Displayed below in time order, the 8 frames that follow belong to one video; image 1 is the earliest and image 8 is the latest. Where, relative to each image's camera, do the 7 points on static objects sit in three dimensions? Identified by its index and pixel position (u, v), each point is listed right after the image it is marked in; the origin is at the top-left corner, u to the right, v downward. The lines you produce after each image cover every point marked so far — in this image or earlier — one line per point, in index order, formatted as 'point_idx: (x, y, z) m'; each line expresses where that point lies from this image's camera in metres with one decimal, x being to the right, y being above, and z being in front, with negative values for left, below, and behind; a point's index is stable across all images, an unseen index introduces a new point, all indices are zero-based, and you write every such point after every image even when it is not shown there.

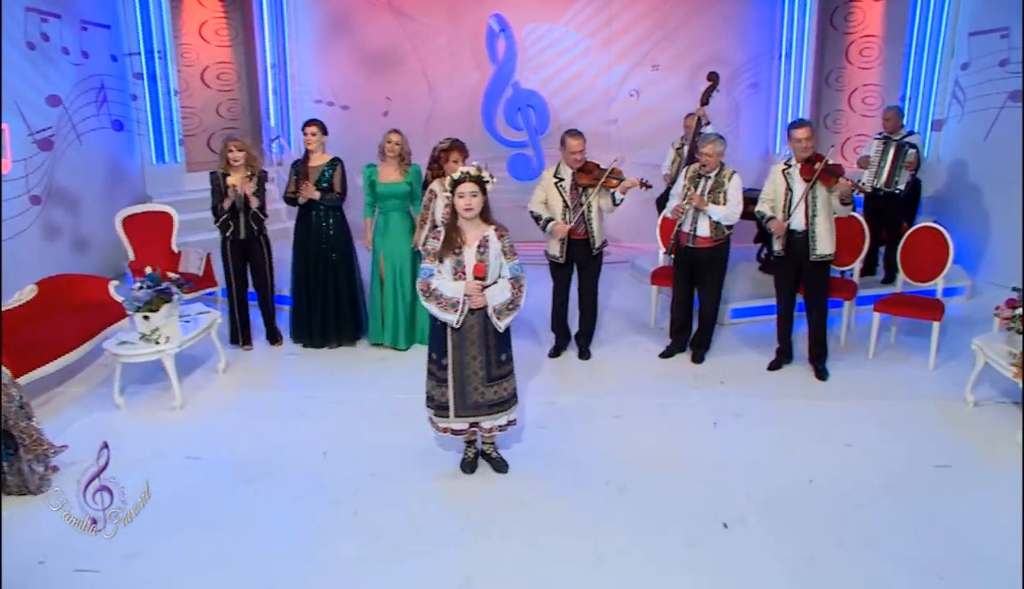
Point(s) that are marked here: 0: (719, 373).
0: (+0.9, -0.3, +5.4) m
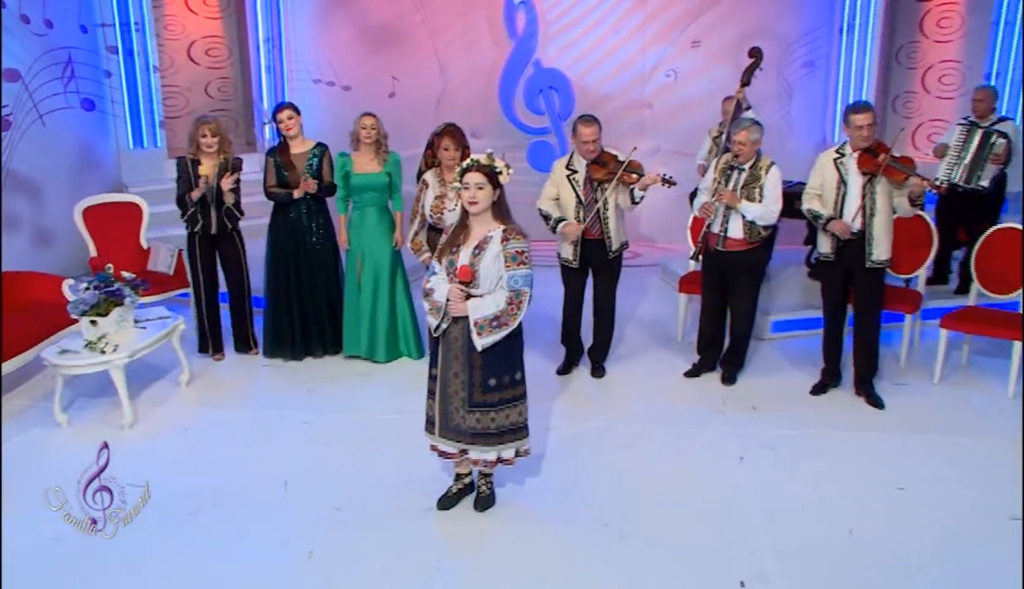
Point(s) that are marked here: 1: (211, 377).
0: (+0.9, -0.4, +4.7) m
1: (-1.1, -0.3, +4.6) m
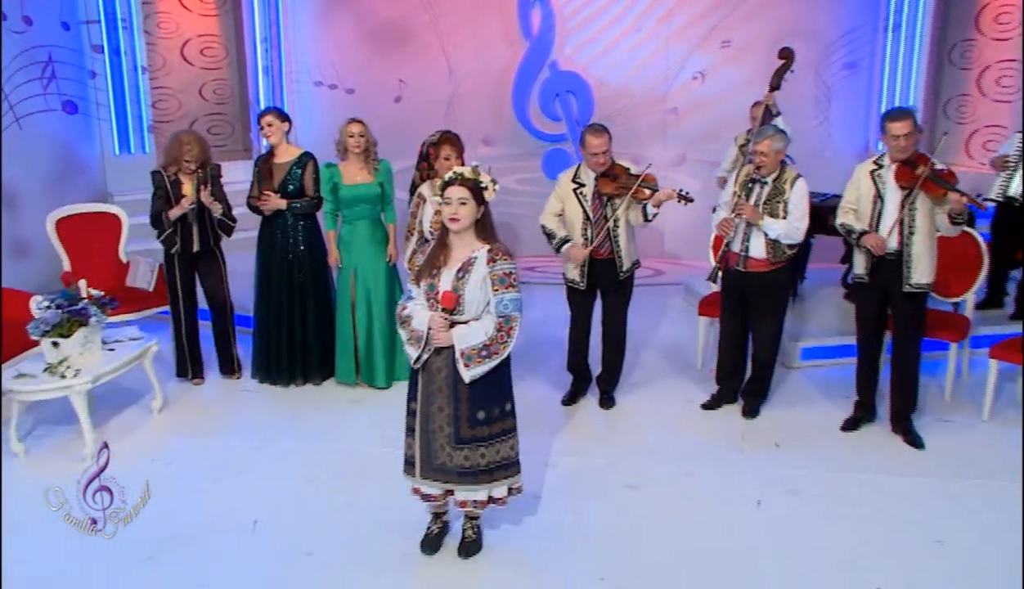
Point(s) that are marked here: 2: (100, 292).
0: (+0.9, -0.5, +4.2) m
1: (-1.1, -0.4, +4.3) m
2: (-1.3, 0.0, +4.0) m
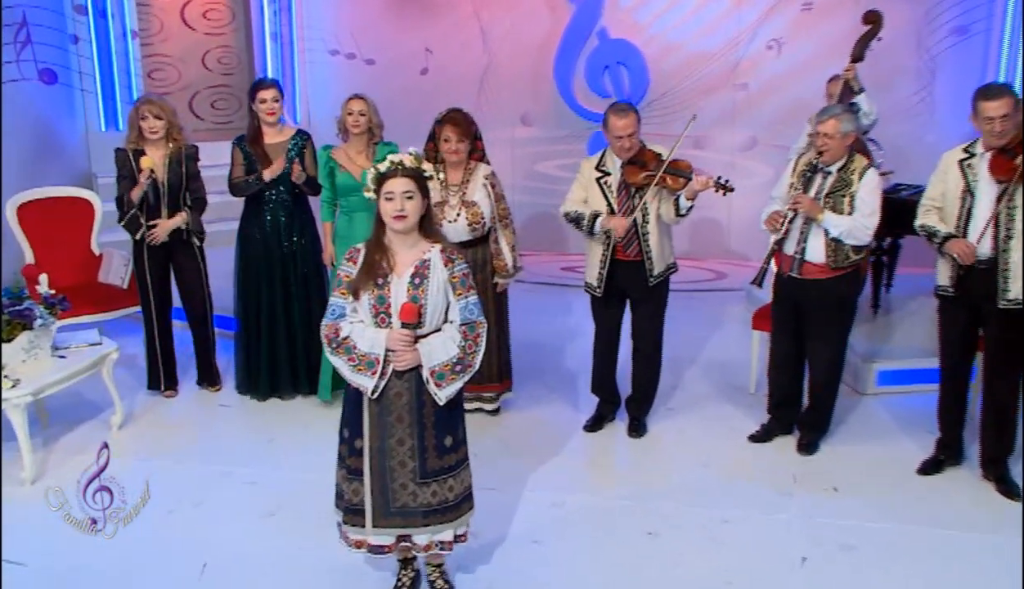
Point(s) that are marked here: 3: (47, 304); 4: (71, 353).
0: (+0.9, -0.5, +3.5) m
1: (-1.0, -0.4, +3.7) m
2: (-1.2, 0.0, +3.4) m
3: (-1.3, 0.0, +3.6) m
4: (-1.2, -0.2, +3.5) m
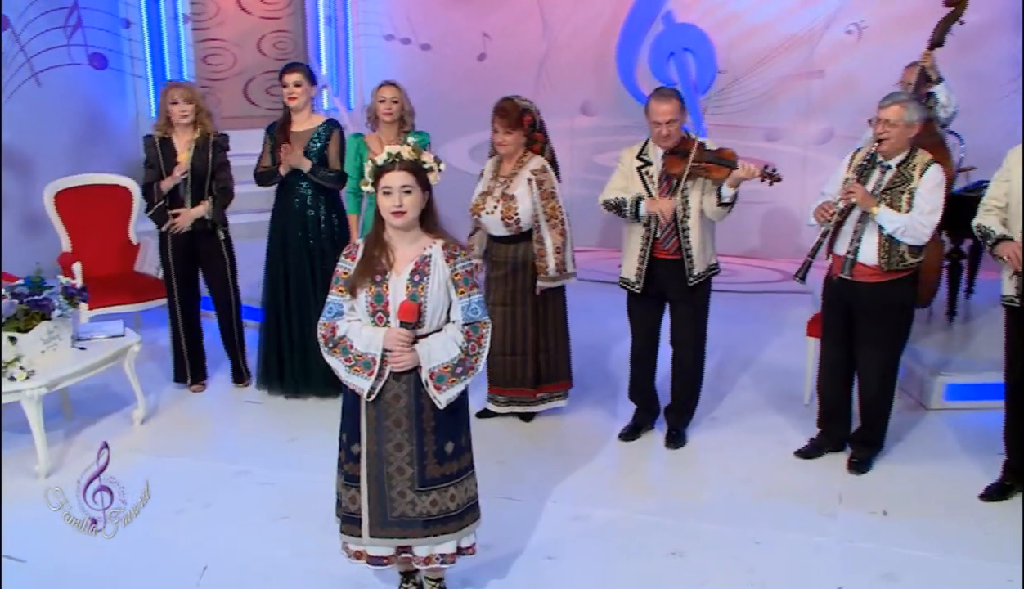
0: (+1.0, -0.5, +3.2) m
1: (-1.0, -0.3, +3.6) m
2: (-1.2, 0.0, +3.4) m
3: (-1.2, 0.0, +3.5) m
4: (-1.2, -0.1, +3.5) m
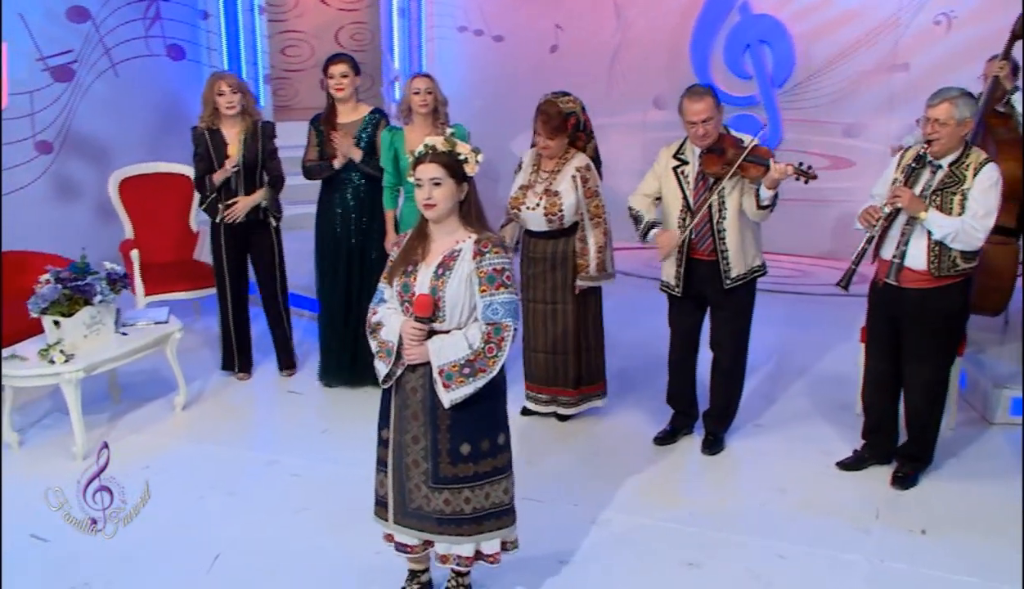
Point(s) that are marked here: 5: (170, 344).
0: (+1.0, -0.5, +3.1) m
1: (-0.8, -0.3, +3.7) m
2: (-1.1, +0.1, +3.4) m
3: (-1.1, 0.0, +3.6) m
4: (-1.1, -0.1, +3.5) m
5: (-1.0, -0.1, +3.6) m
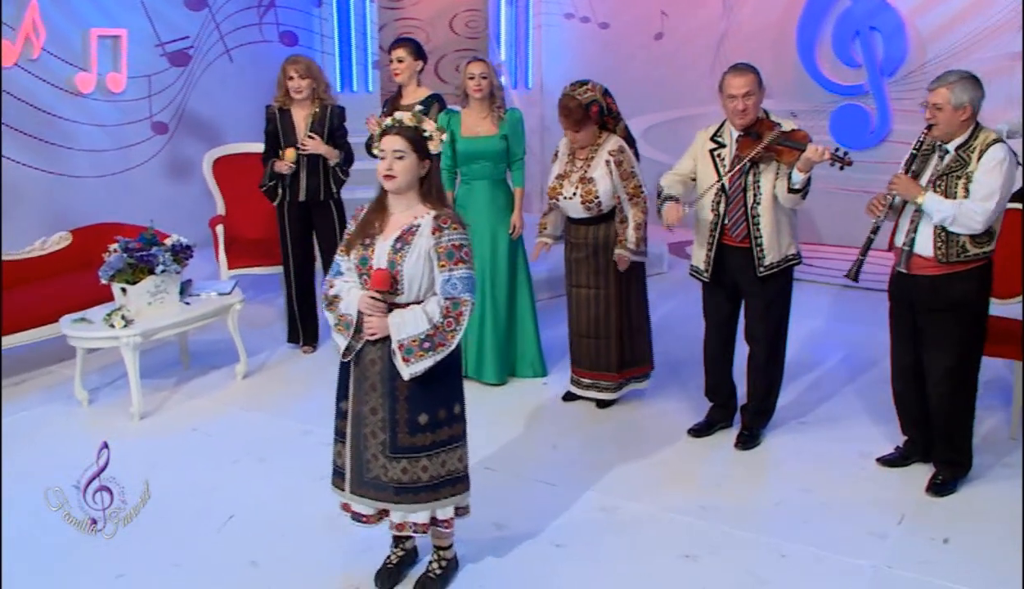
0: (+1.0, -0.5, +2.9) m
1: (-0.7, -0.2, +3.8) m
2: (-0.9, +0.2, +3.6) m
3: (-0.9, +0.1, +3.8) m
4: (-0.9, 0.0, +3.7) m
5: (-0.8, -0.1, +3.7) m
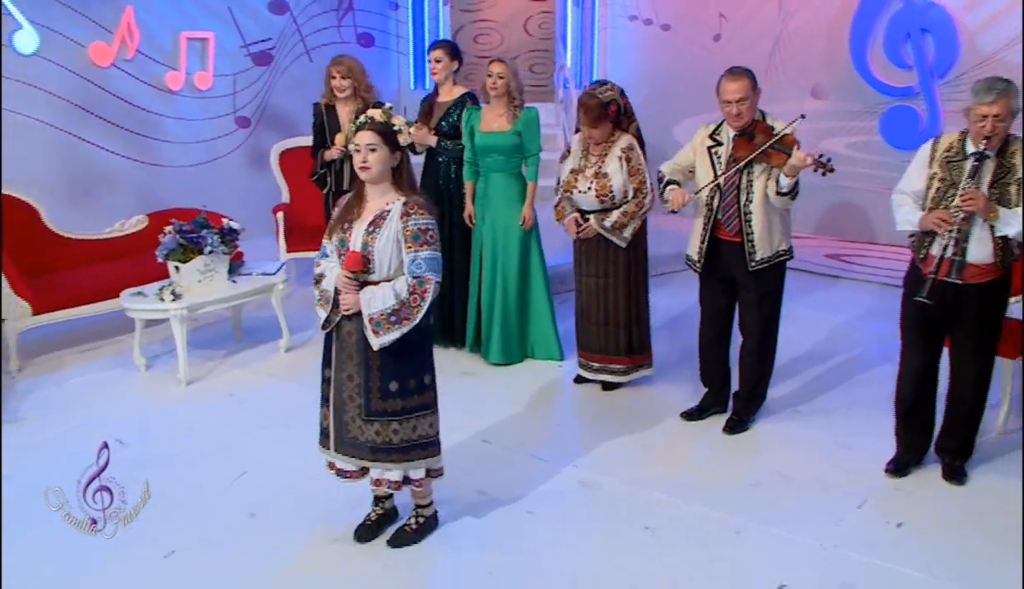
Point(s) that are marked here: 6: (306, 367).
0: (+1.0, -0.5, +2.9) m
1: (-0.6, -0.2, +4.1) m
2: (-0.9, +0.2, +3.9) m
3: (-0.9, +0.2, +4.1) m
4: (-0.8, 0.0, +4.0) m
5: (-0.7, 0.0, +4.0) m
6: (-0.6, -0.2, +4.0) m
